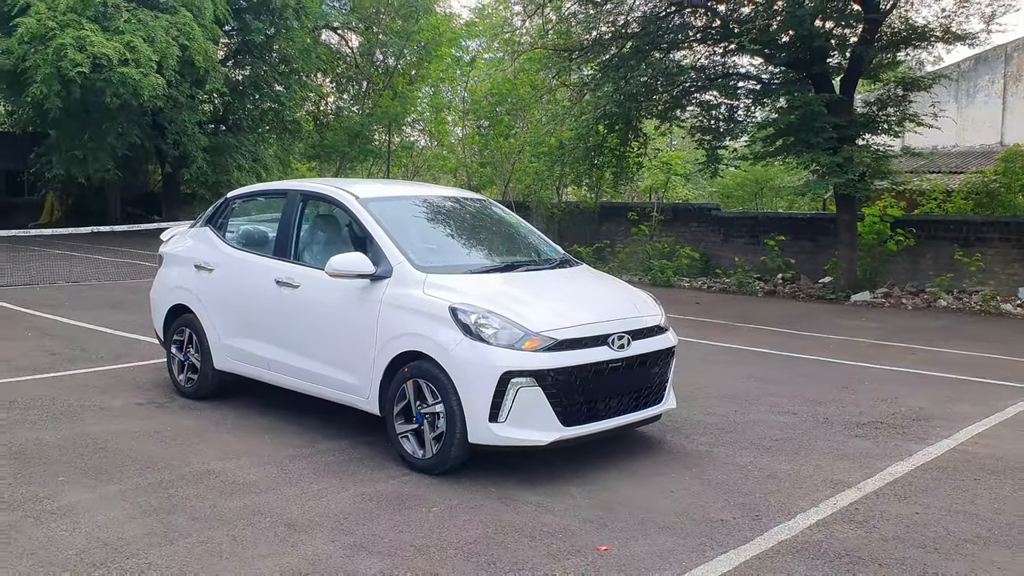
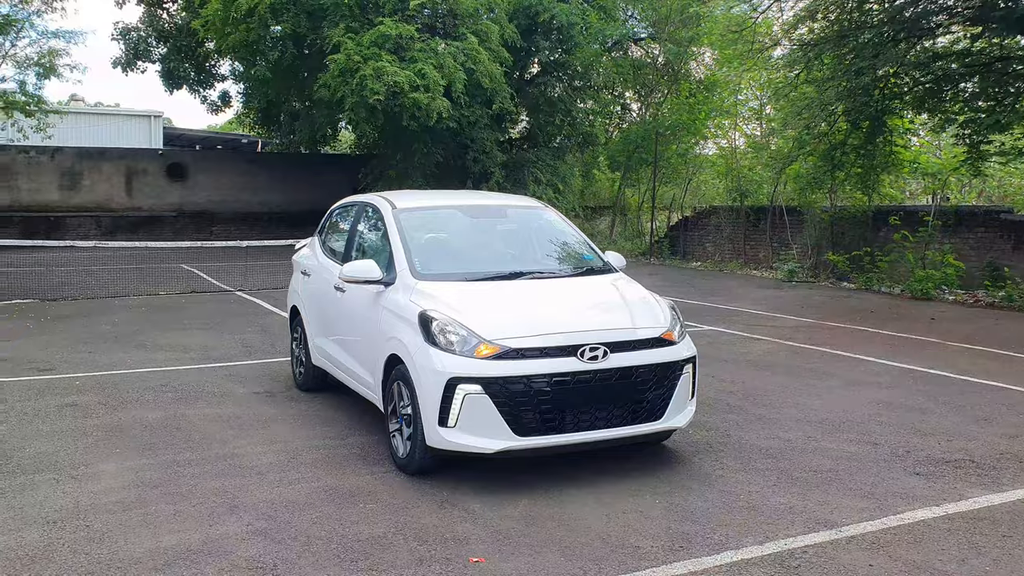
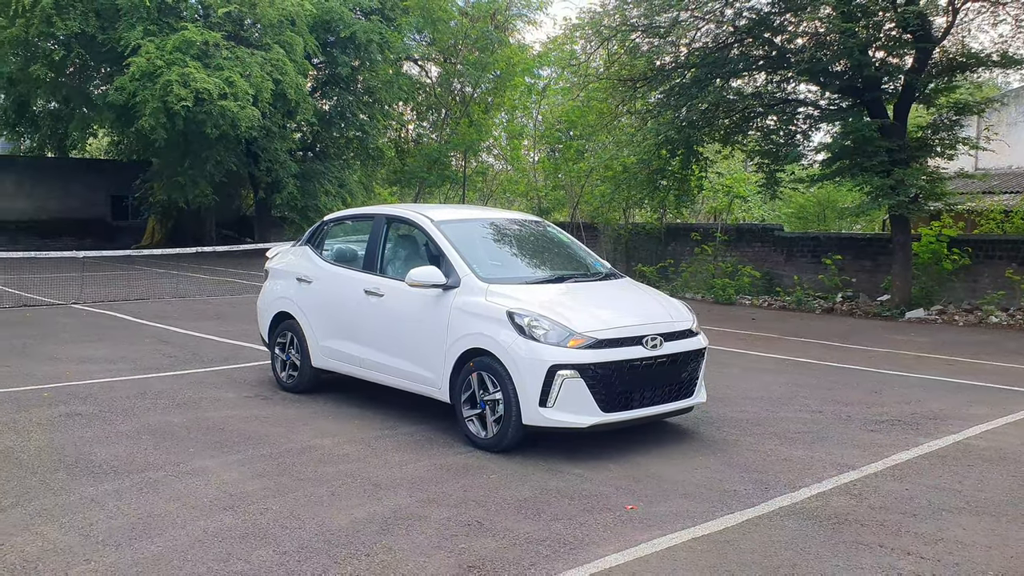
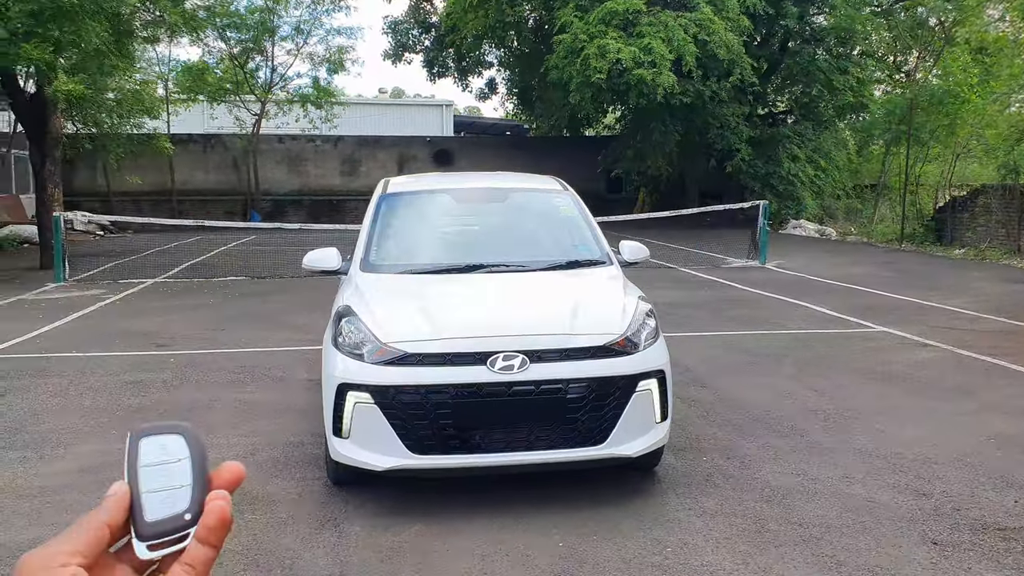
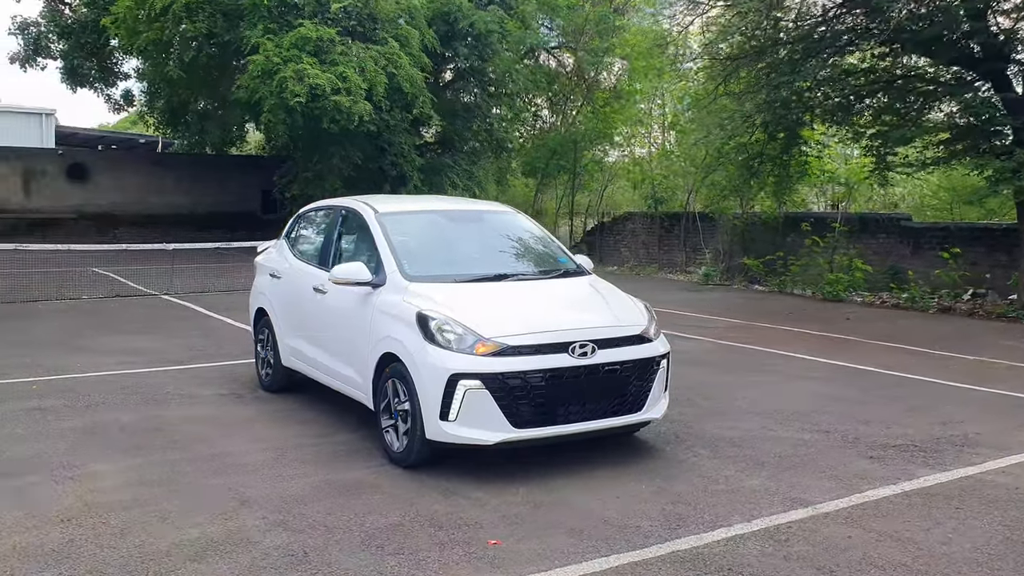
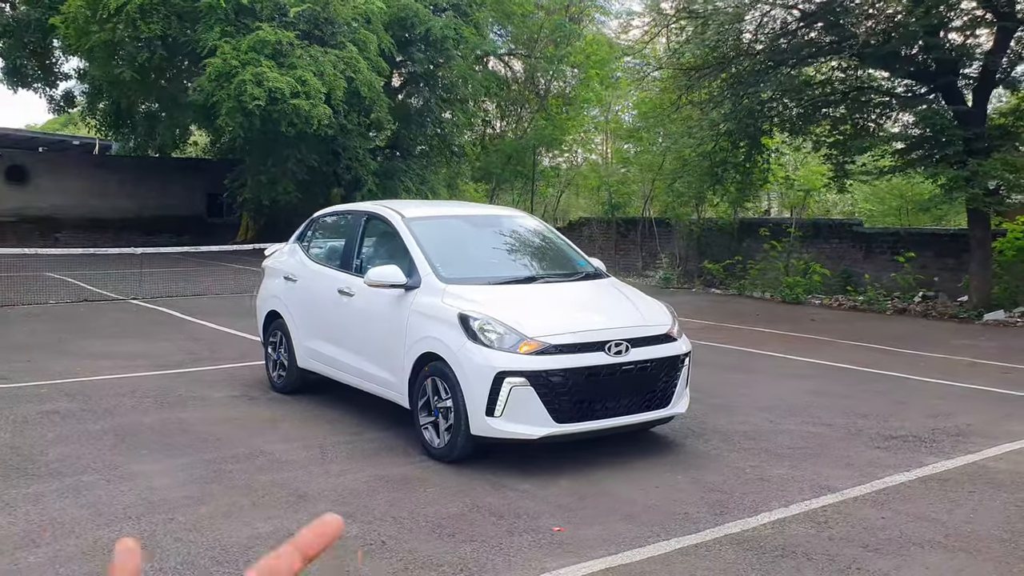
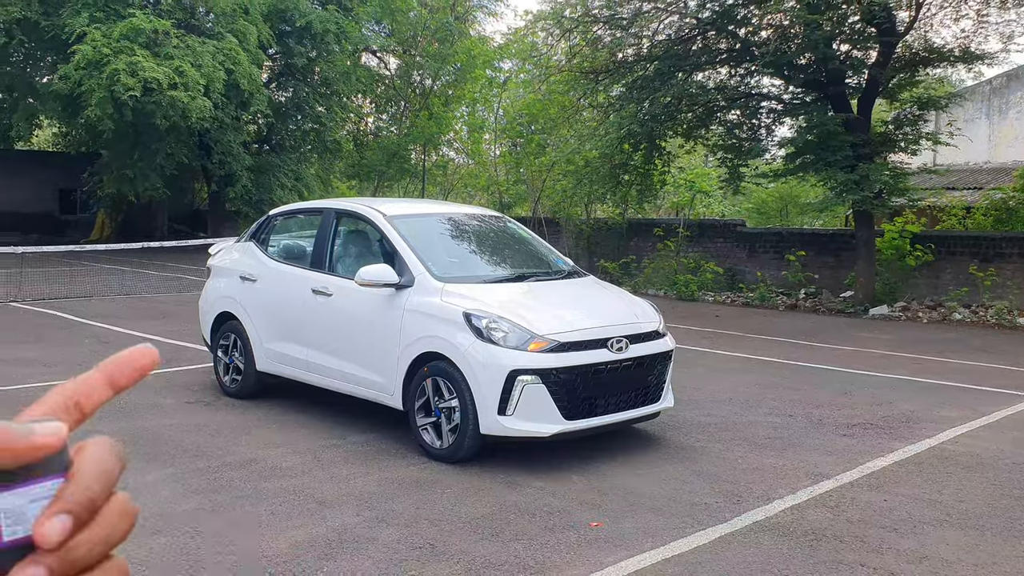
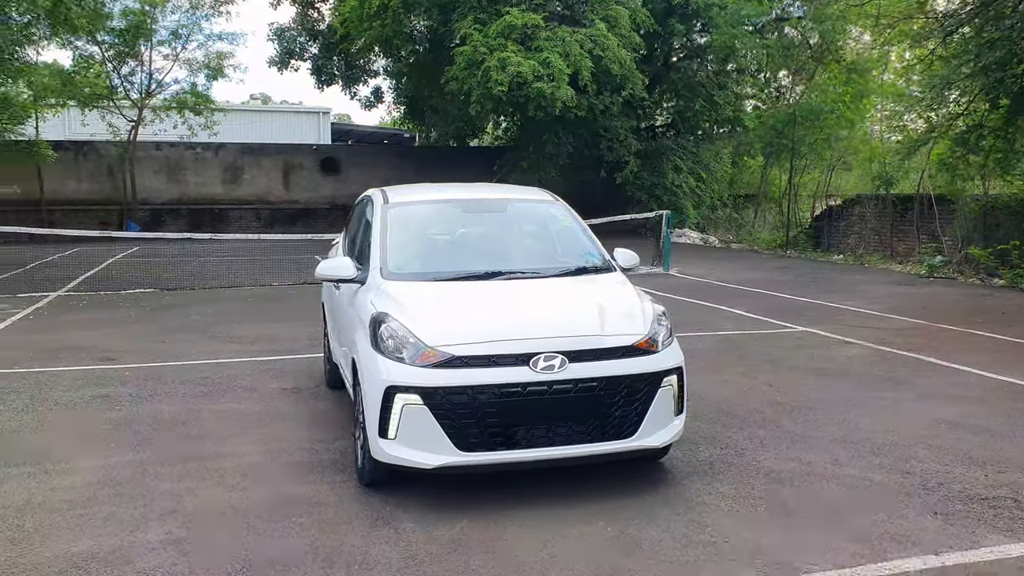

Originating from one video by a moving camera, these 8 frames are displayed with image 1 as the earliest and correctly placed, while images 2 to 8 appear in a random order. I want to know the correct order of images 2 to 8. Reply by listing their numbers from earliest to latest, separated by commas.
7, 3, 6, 5, 2, 8, 4
